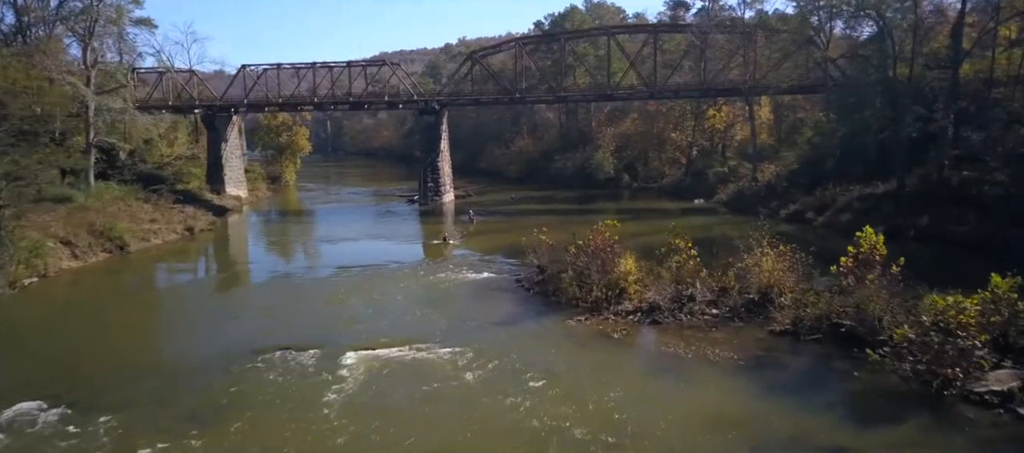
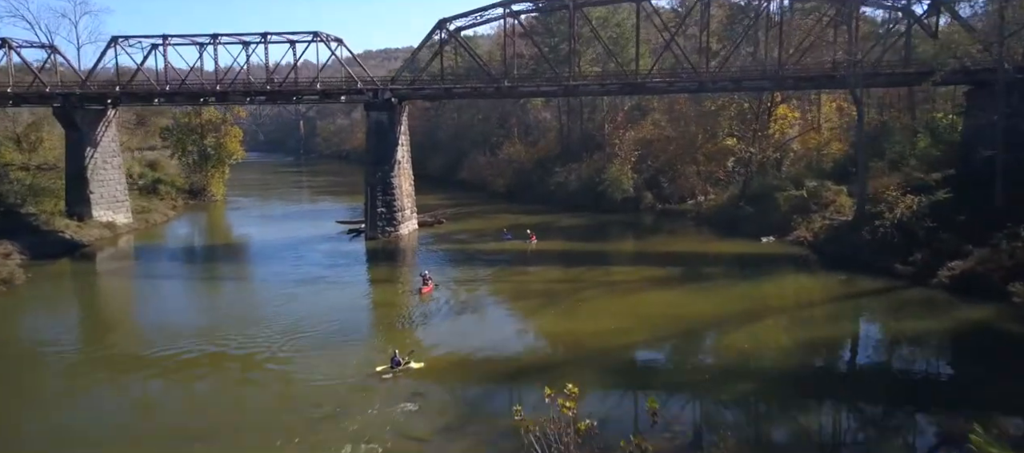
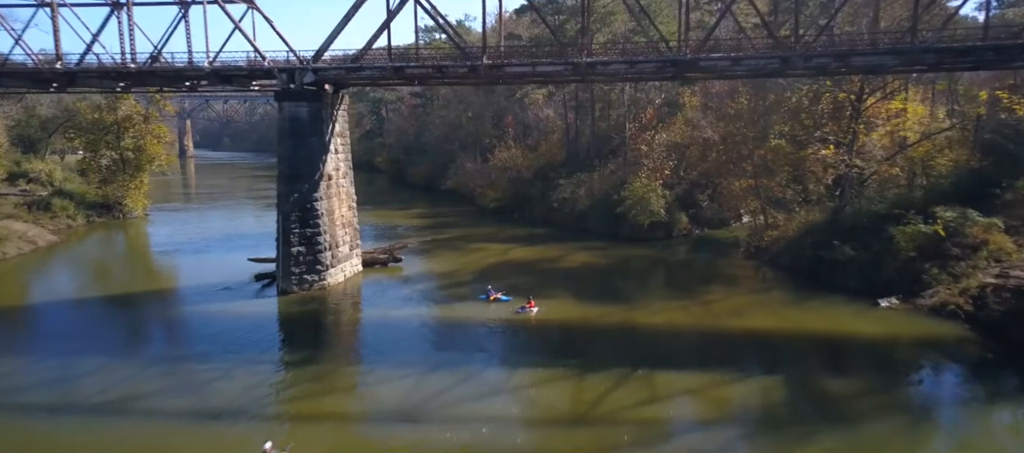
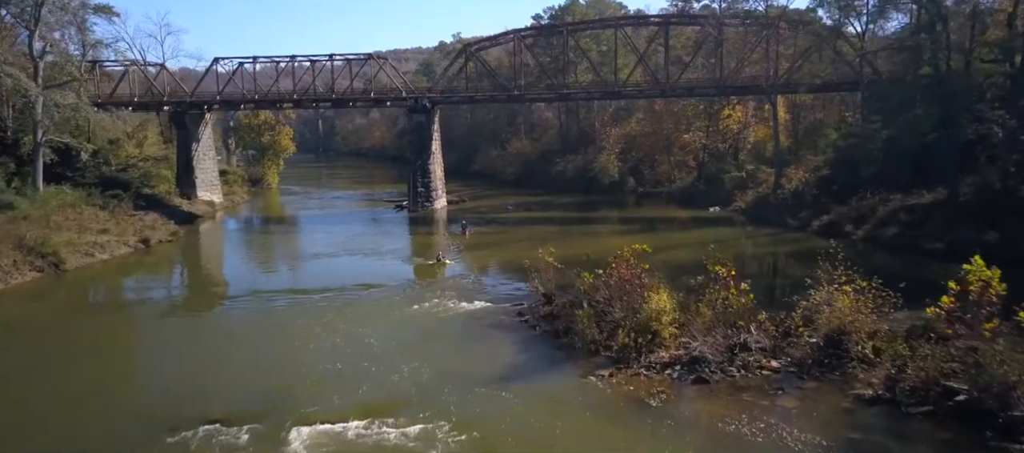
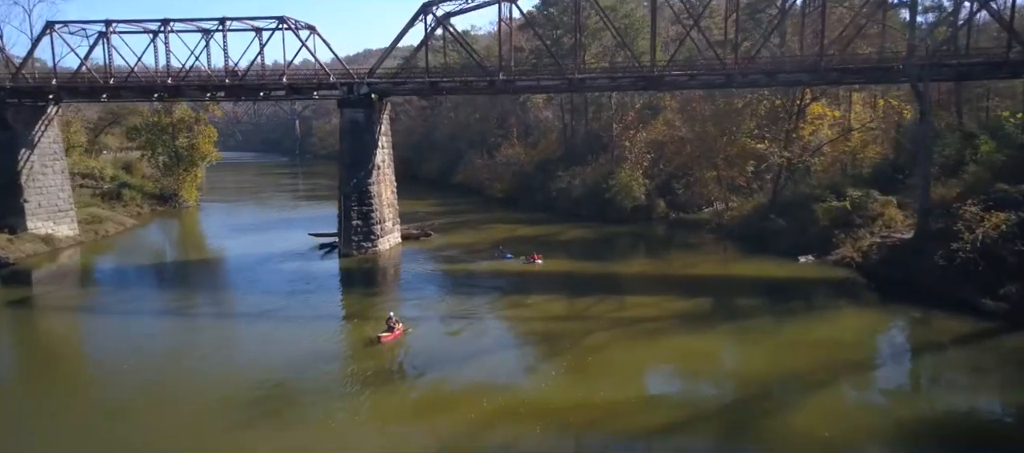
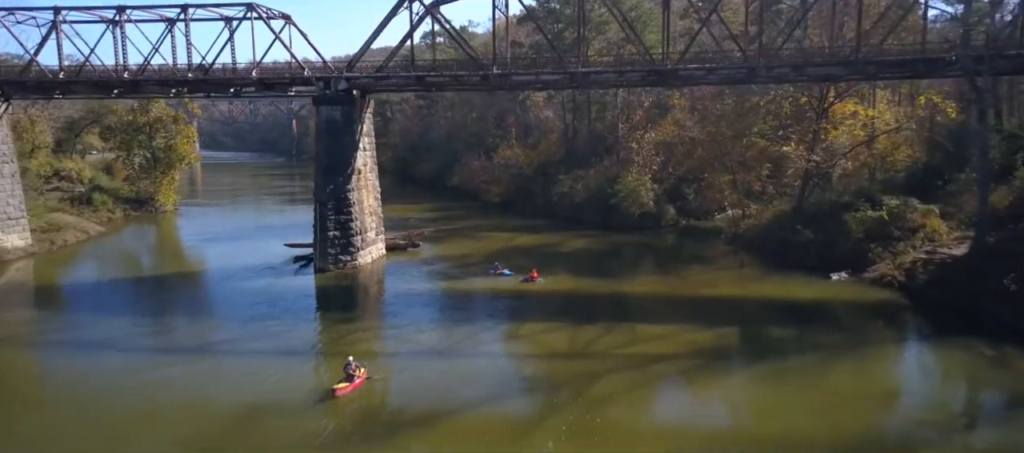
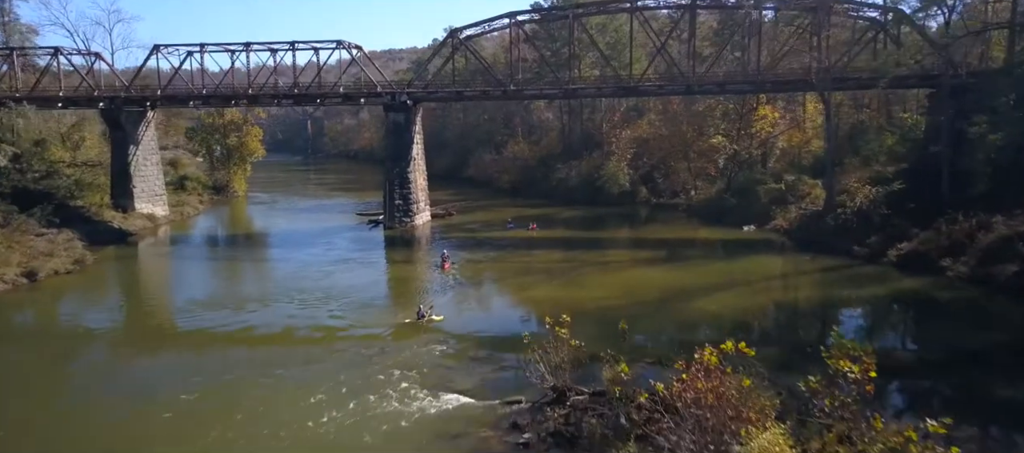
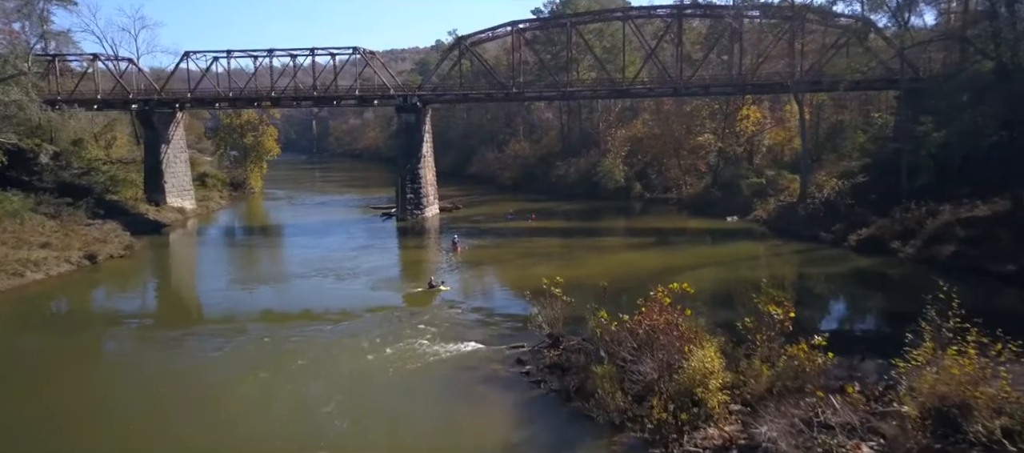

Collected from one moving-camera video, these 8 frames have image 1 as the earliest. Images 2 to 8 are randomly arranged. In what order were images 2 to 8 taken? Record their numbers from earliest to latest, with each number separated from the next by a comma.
4, 8, 7, 2, 5, 6, 3
